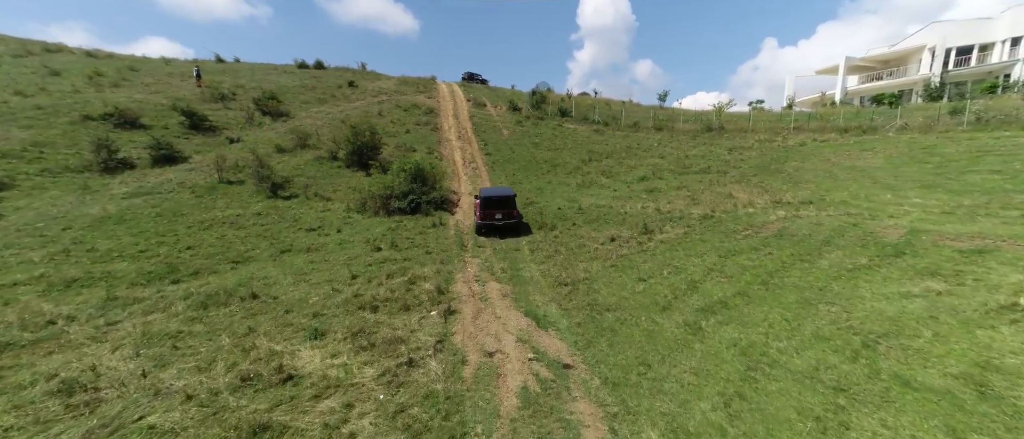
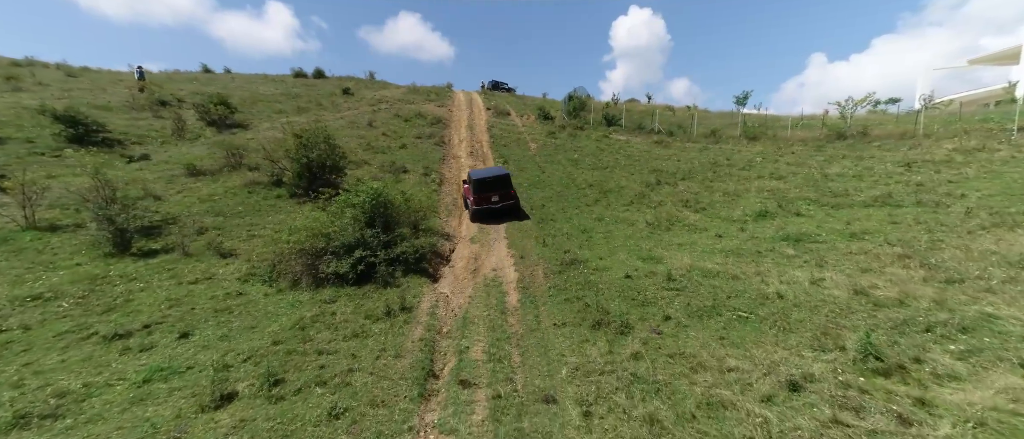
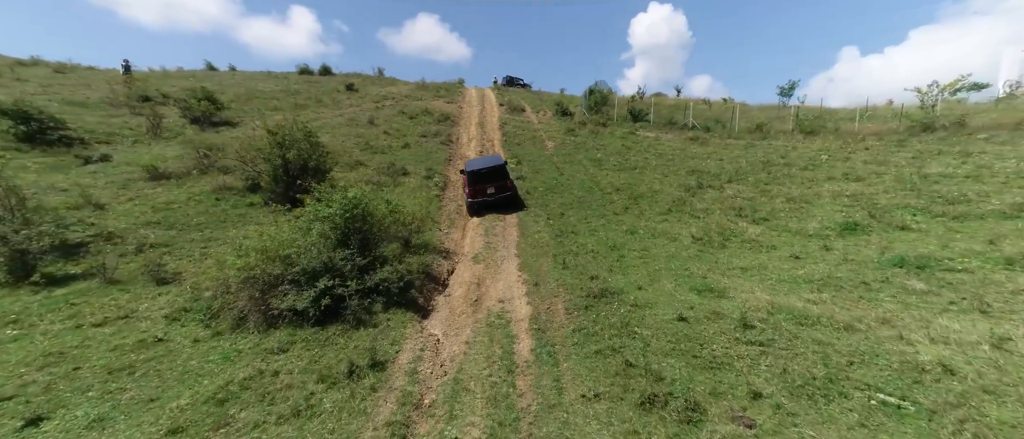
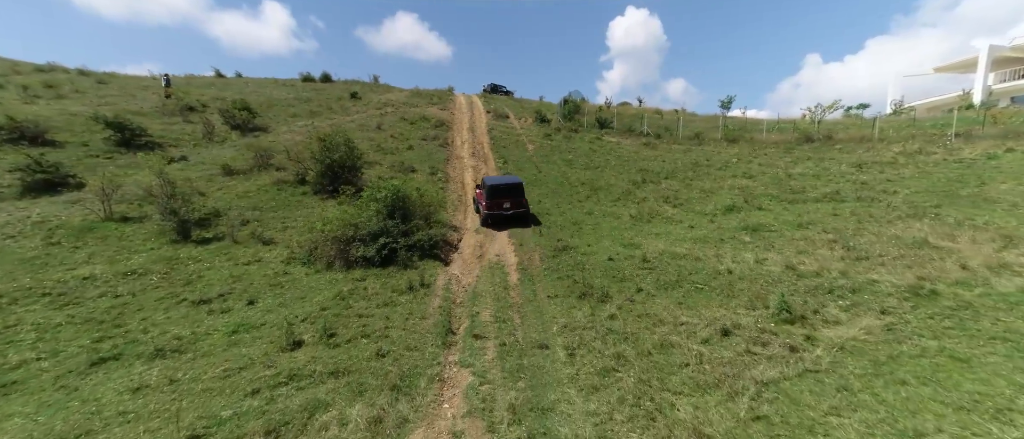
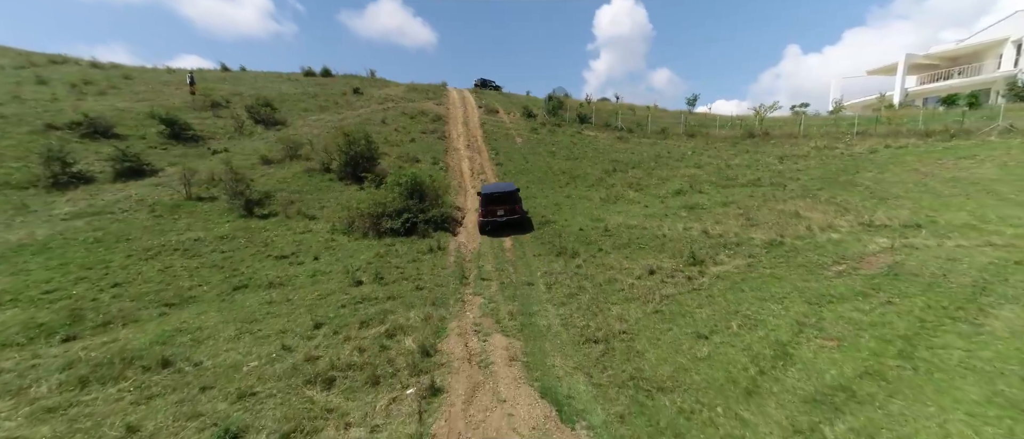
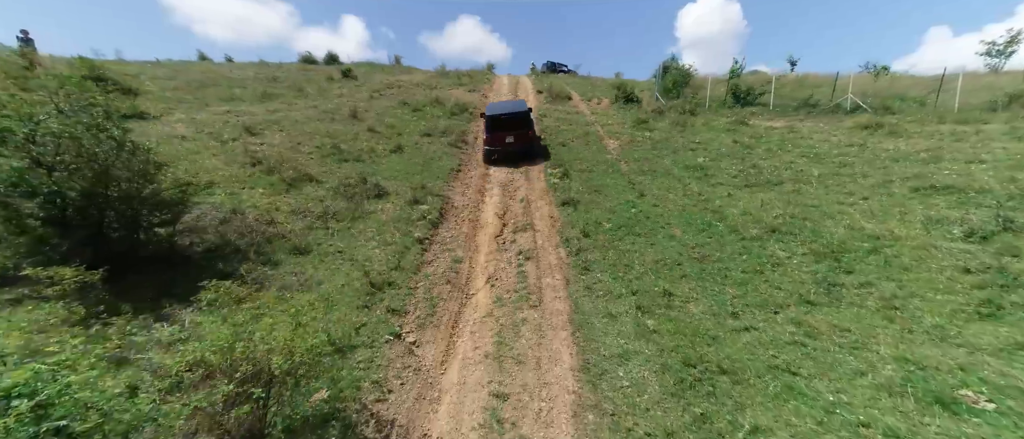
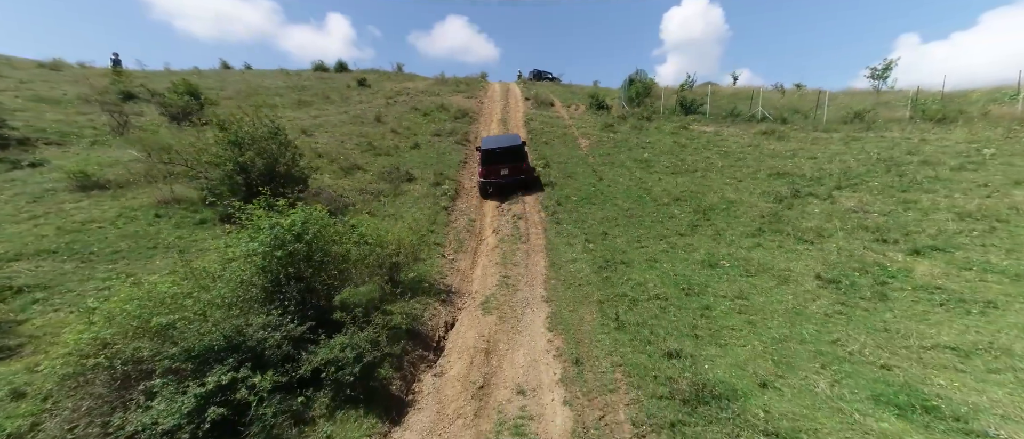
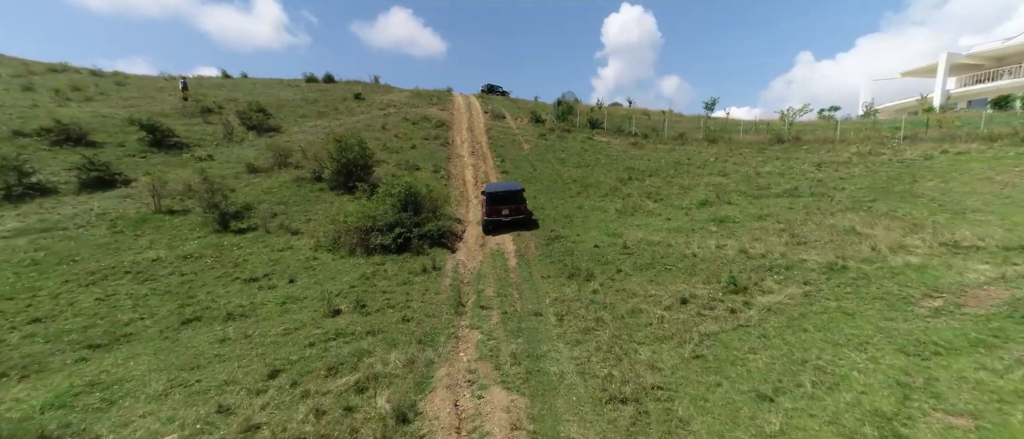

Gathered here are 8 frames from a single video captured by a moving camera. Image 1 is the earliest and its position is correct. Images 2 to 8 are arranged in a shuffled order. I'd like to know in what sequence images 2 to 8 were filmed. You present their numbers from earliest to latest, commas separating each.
5, 8, 4, 2, 3, 7, 6
